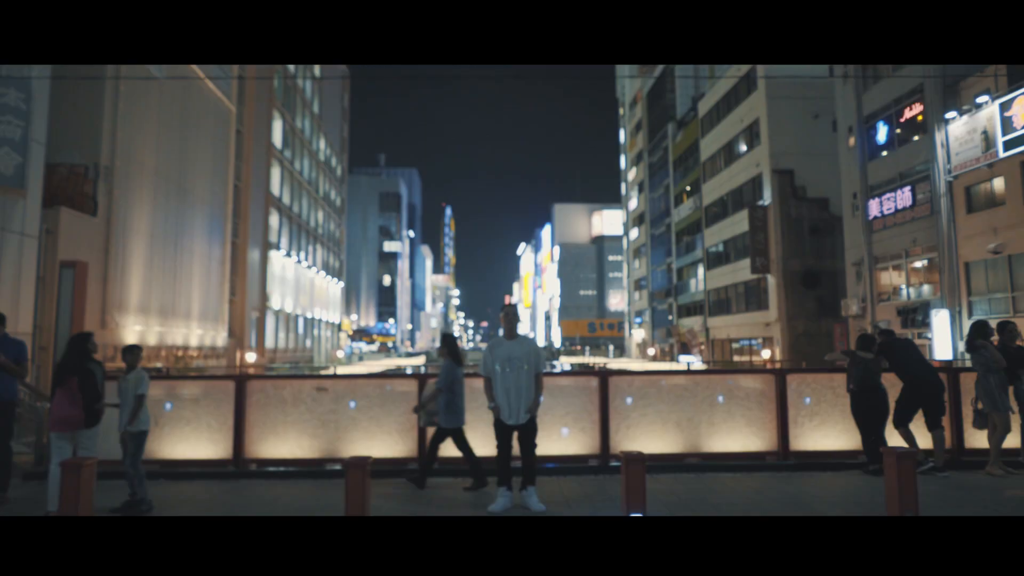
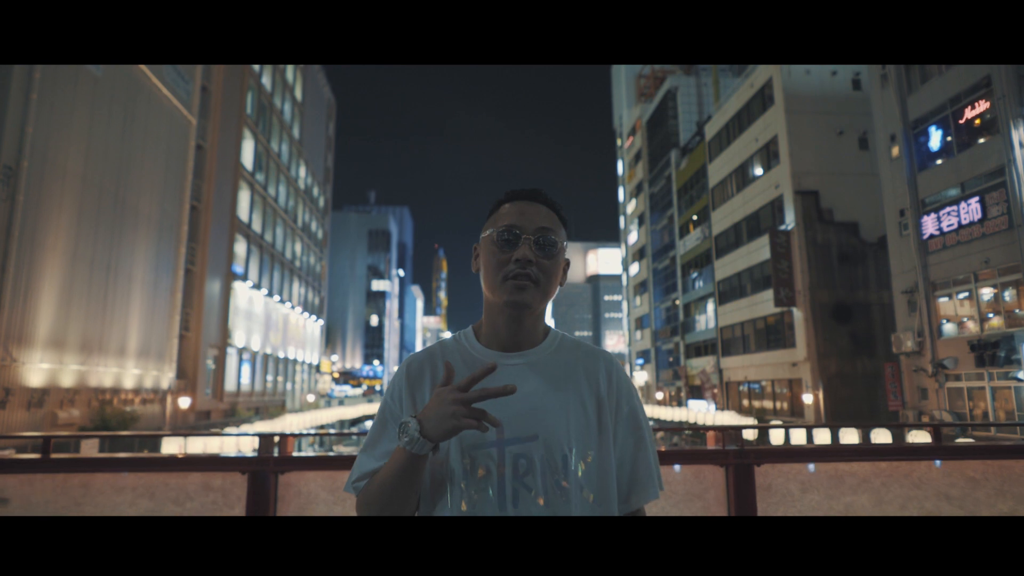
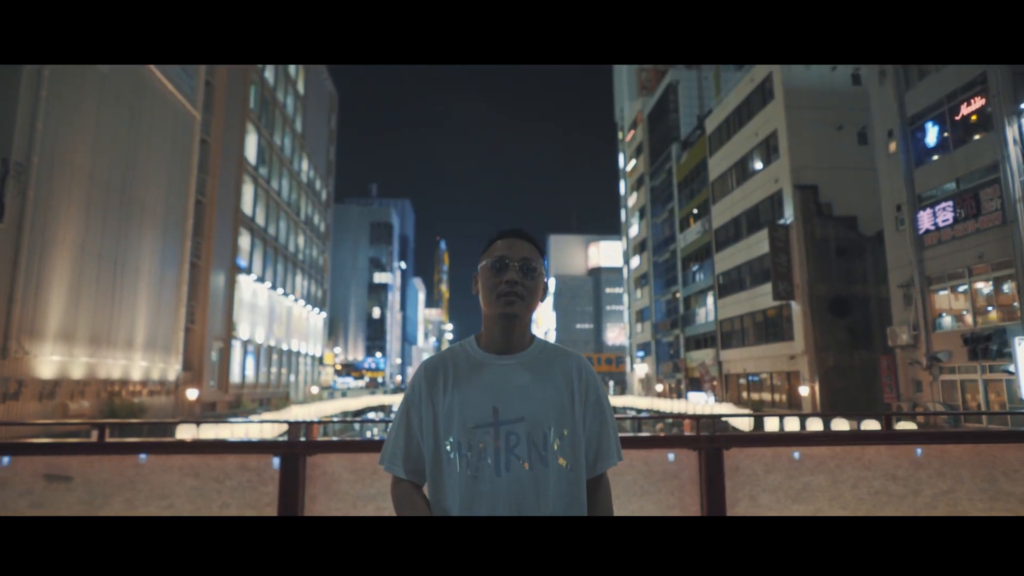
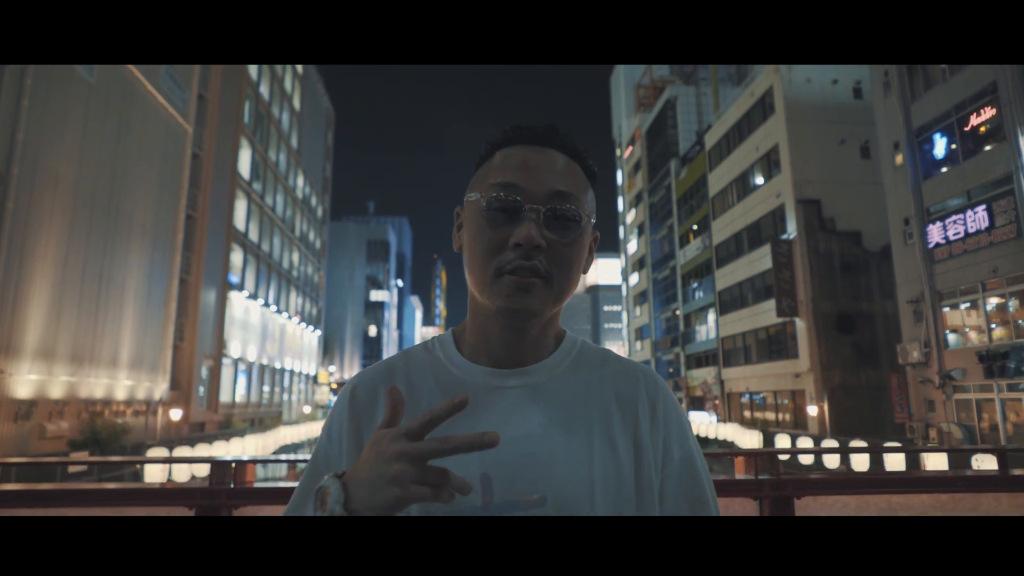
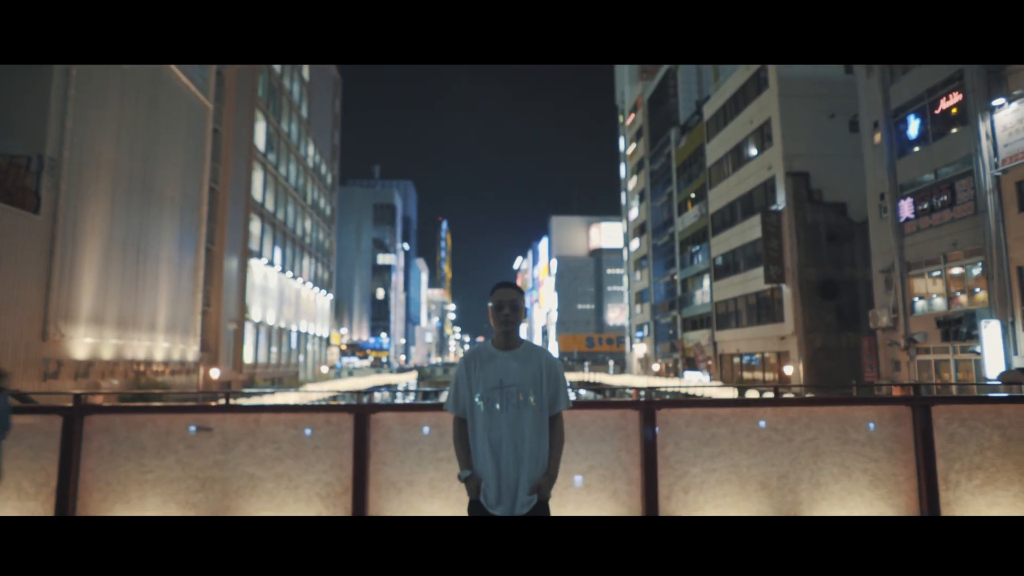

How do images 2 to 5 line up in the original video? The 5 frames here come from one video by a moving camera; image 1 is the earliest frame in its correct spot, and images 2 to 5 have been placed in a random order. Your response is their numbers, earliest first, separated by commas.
5, 3, 2, 4
